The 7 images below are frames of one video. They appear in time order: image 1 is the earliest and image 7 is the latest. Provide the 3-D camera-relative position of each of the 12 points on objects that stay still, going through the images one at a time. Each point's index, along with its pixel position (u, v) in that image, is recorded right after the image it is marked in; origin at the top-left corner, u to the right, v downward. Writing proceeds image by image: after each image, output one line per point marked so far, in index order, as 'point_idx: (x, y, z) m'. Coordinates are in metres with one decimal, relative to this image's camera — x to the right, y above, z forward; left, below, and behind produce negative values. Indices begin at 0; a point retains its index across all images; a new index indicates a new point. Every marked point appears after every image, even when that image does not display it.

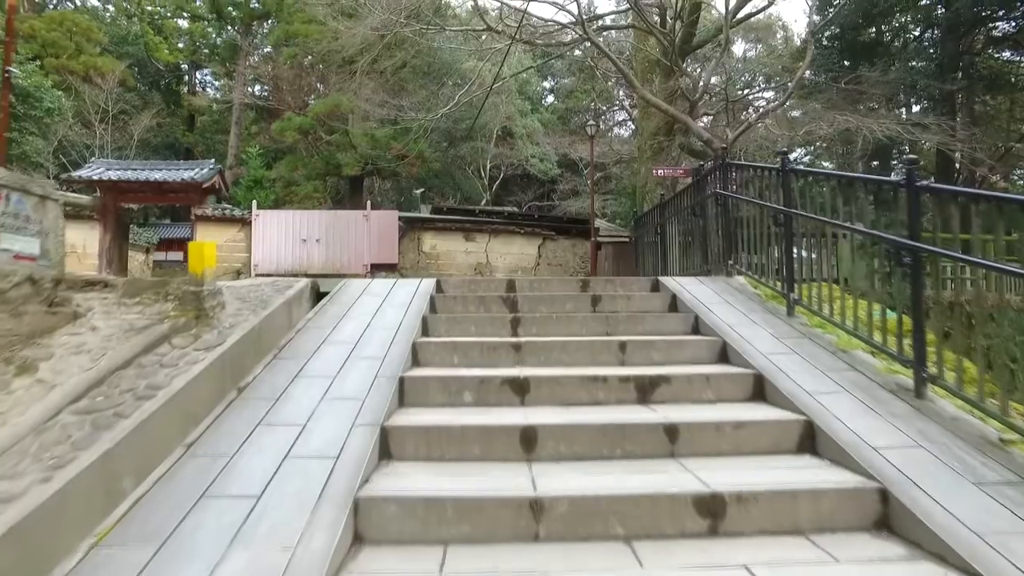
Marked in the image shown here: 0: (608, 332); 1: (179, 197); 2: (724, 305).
0: (+0.5, -0.3, +3.7) m
1: (-7.2, +2.0, +14.5) m
2: (+1.2, -0.1, +3.9) m
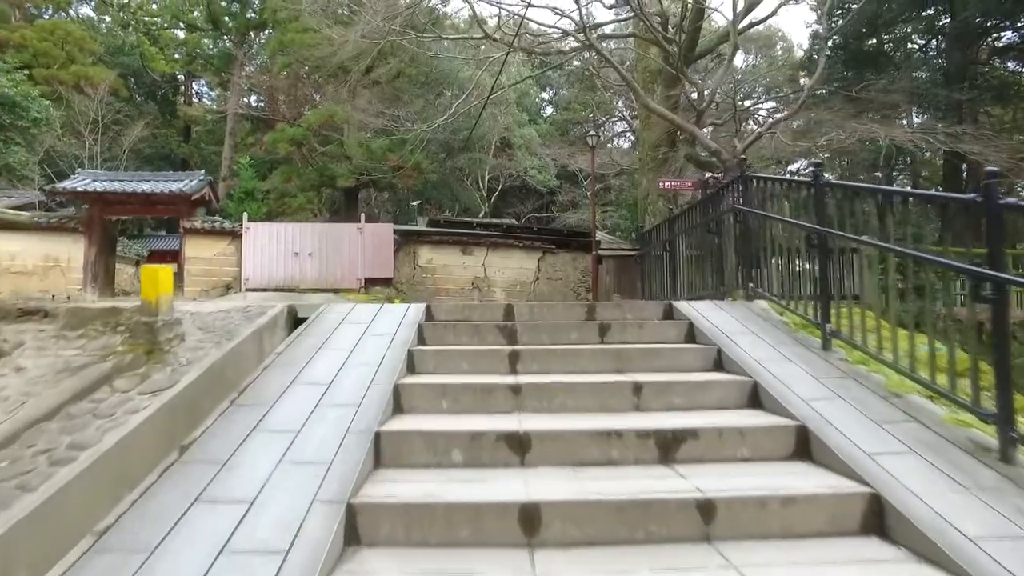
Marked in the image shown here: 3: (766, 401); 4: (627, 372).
0: (+0.5, -0.4, +3.2) m
1: (-7.2, +1.7, +14.1) m
2: (+1.2, -0.3, +3.5) m
3: (+1.0, -0.5, +2.8) m
4: (+0.6, -0.4, +3.2) m
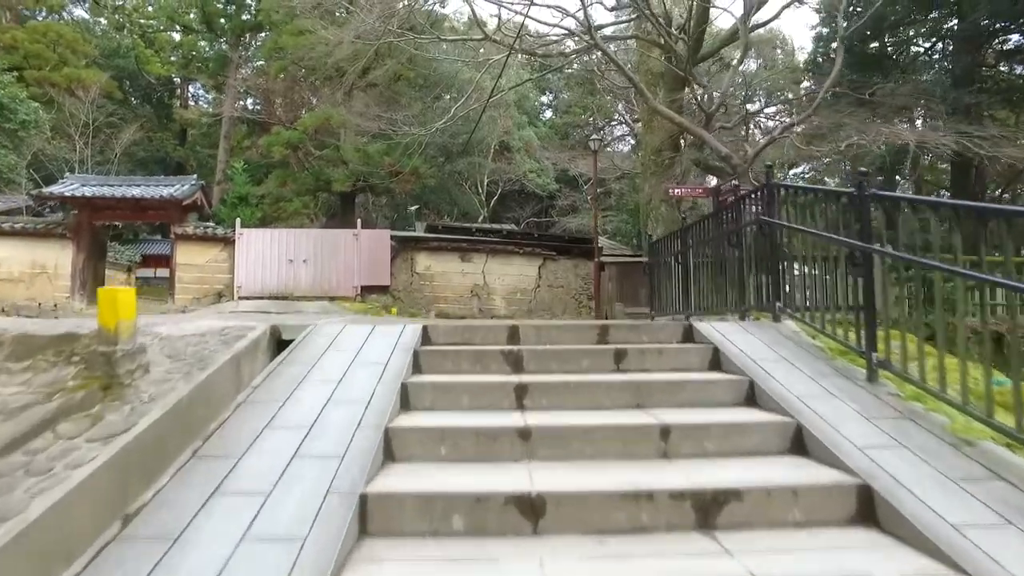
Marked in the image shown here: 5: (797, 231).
0: (+0.5, -0.5, +2.9) m
1: (-7.2, +1.5, +13.7) m
2: (+1.3, -0.4, +3.1) m
3: (+1.1, -0.6, +2.4) m
4: (+0.6, -0.5, +2.9) m
5: (+1.6, +0.3, +3.8) m
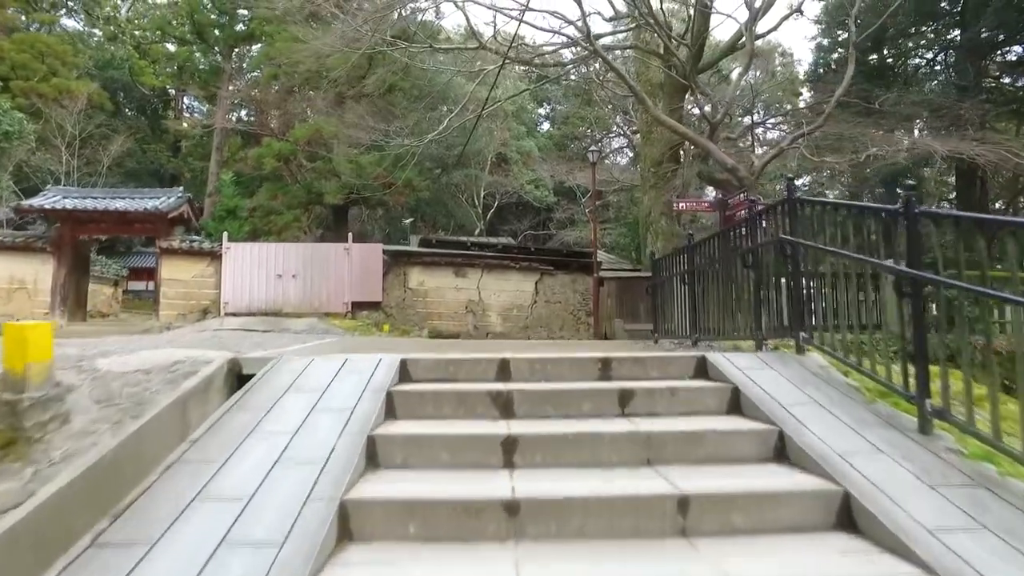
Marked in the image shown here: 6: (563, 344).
0: (+0.5, -0.6, +2.4) m
1: (-7.3, +1.2, +13.3) m
2: (+1.2, -0.5, +2.7) m
3: (+1.0, -0.7, +2.0) m
4: (+0.5, -0.6, +2.4) m
5: (+1.6, +0.2, +3.4) m
6: (+0.6, -0.6, +7.3) m
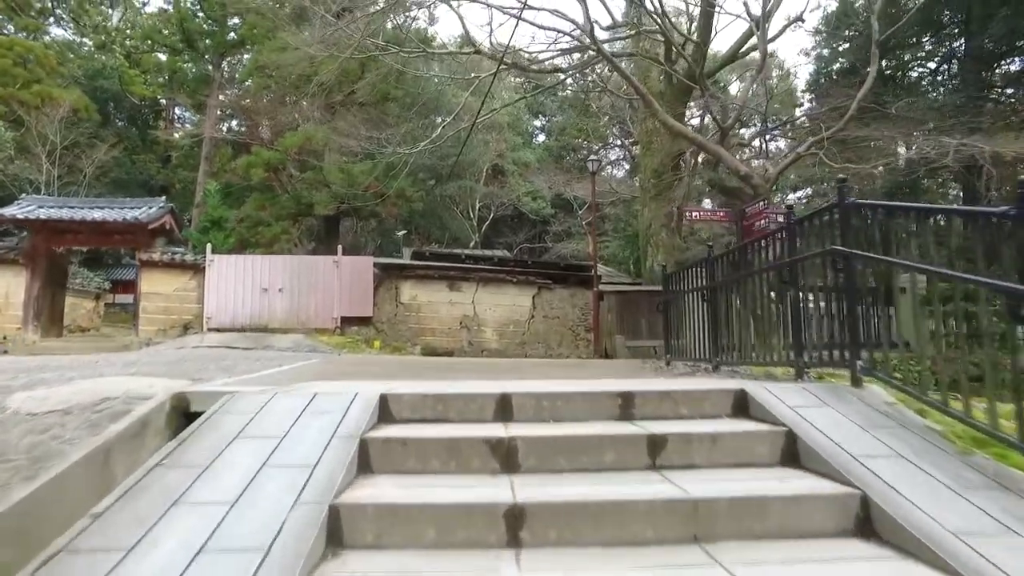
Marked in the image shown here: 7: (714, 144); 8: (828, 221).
0: (+0.5, -0.7, +1.9) m
1: (-7.4, +0.9, +12.7) m
2: (+1.2, -0.6, +2.1) m
3: (+1.1, -0.7, +1.4) m
4: (+0.6, -0.7, +1.9) m
5: (+1.6, +0.1, +2.9) m
6: (+0.6, -0.8, +6.7) m
7: (+2.3, +1.6, +7.6) m
8: (+1.6, +0.4, +3.5) m
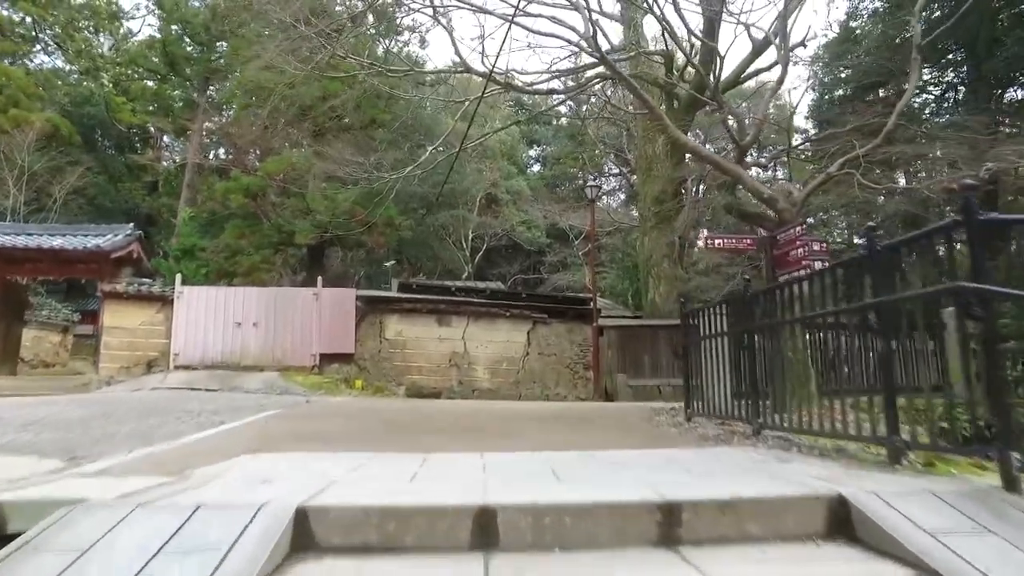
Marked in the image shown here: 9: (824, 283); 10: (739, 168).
0: (+0.5, -0.8, +0.9) m
1: (-7.5, +0.3, +11.8) m
2: (+1.2, -0.7, +1.2) m
3: (+1.0, -0.8, +0.5) m
4: (+0.5, -0.8, +0.9) m
5: (+1.5, -0.1, +2.0) m
6: (+0.5, -1.1, +5.8) m
7: (+2.3, +1.3, +6.8) m
8: (+1.5, +0.2, +2.6) m
9: (+1.6, 0.0, +3.5) m
10: (+2.3, +1.2, +6.8) m
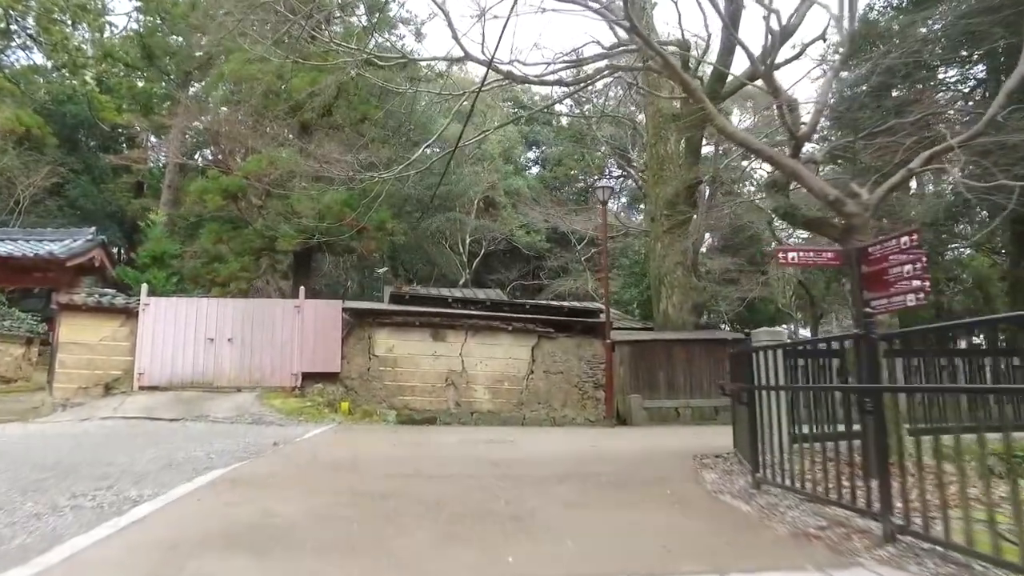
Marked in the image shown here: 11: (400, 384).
0: (+0.6, -1.0, -0.2) m
1: (-7.4, +0.2, +10.6) m
2: (+1.3, -0.8, 0.0) m
3: (+1.1, -1.0, -0.7) m
4: (+0.6, -1.0, -0.2) m
5: (+1.7, -0.2, +0.8) m
6: (+0.6, -1.3, +4.6) m
7: (+2.3, +1.1, +5.7) m
8: (+1.6, 0.0, +1.5) m
9: (+1.7, -0.1, +2.3) m
10: (+2.4, +1.0, +5.6) m
11: (-1.8, -1.6, +10.9) m
